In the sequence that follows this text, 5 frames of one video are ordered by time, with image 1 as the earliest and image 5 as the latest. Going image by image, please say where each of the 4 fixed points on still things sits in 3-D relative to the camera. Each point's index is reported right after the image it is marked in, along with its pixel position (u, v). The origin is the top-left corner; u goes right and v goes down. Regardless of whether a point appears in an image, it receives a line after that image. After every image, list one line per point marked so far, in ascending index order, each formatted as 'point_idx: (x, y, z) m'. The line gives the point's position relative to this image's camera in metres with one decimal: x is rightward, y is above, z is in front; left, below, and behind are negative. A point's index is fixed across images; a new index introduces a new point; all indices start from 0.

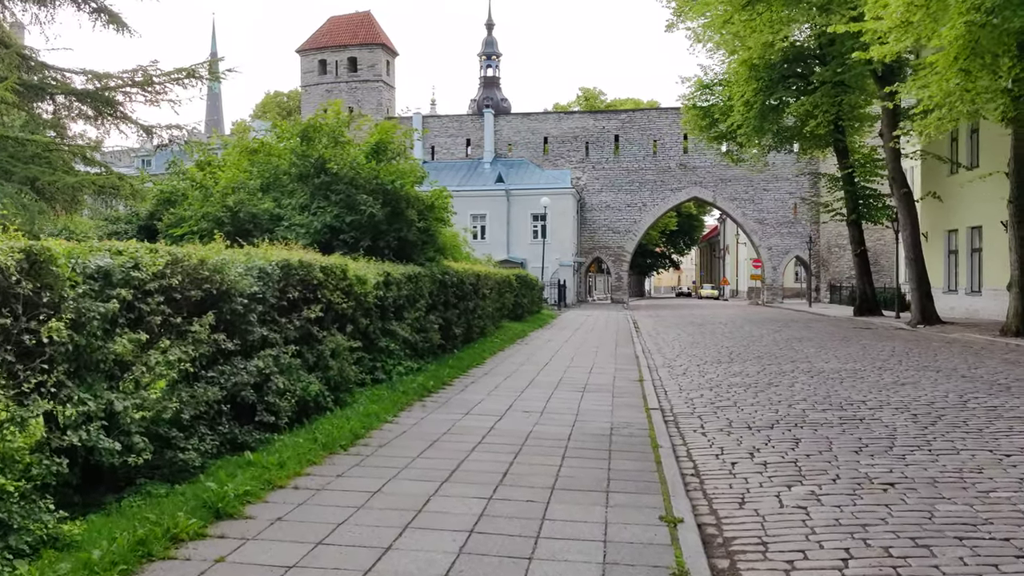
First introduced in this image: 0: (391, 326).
0: (-1.4, -0.5, +10.3) m
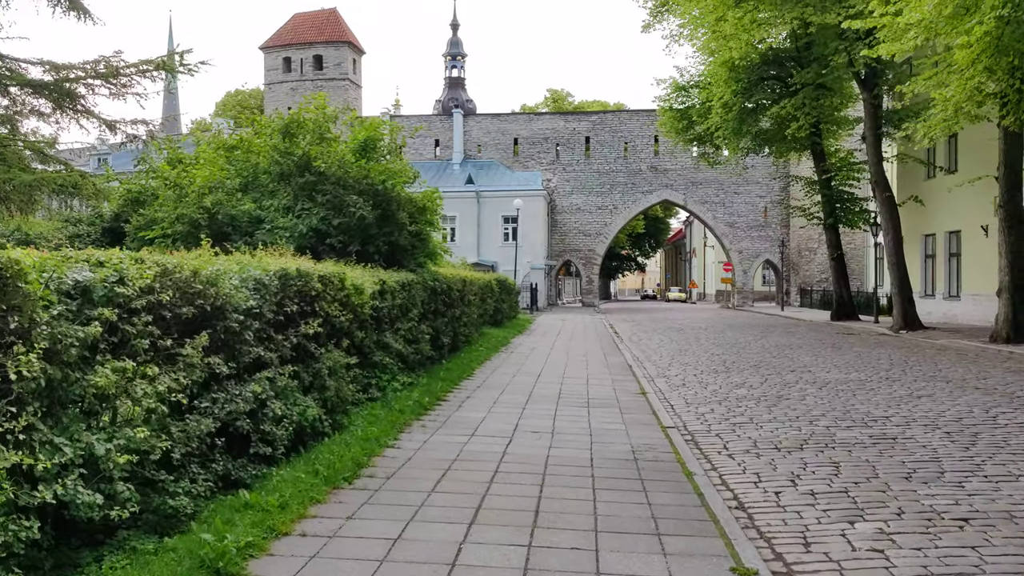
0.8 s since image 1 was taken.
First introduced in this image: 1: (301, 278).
0: (-1.4, -0.6, +9.5) m
1: (-1.6, +0.1, +6.6) m
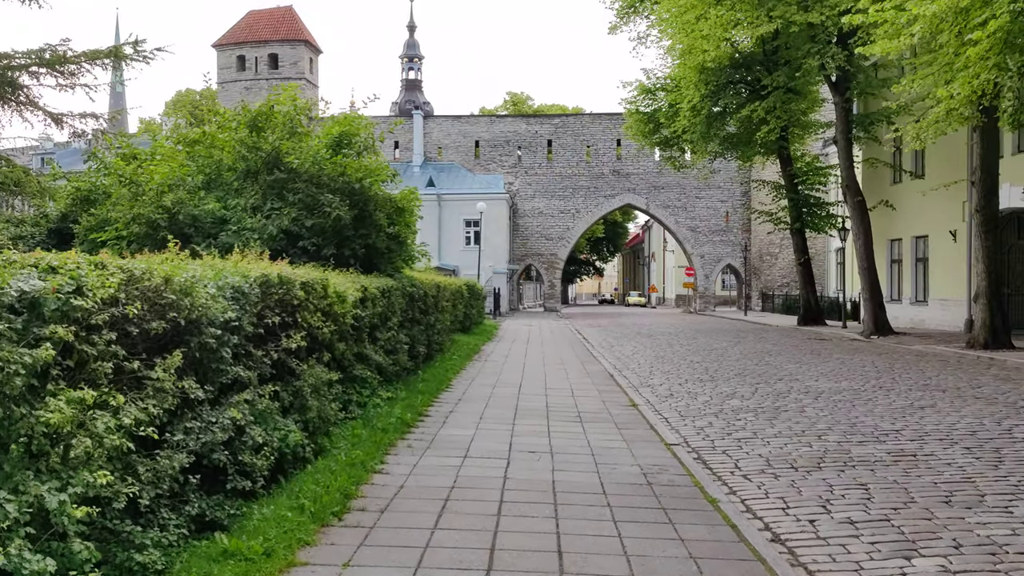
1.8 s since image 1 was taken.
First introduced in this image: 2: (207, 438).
0: (-1.5, -0.6, +8.8) m
1: (-1.5, 0.0, +5.9) m
2: (-1.6, -0.8, +4.5) m
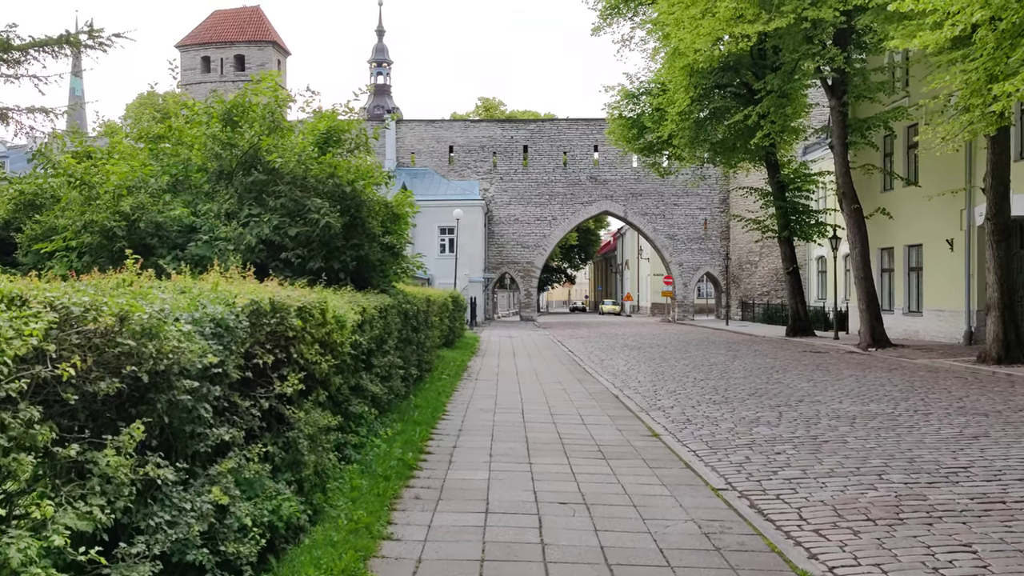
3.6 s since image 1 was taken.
0: (-1.3, -0.8, +7.5) m
1: (-1.3, -0.1, +4.6) m
2: (-1.3, -0.9, +3.3) m
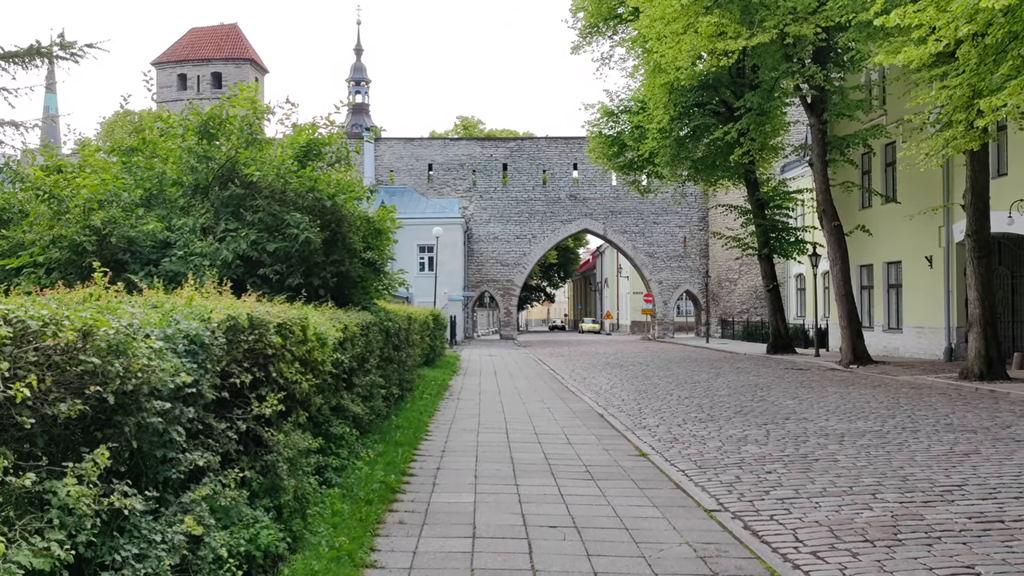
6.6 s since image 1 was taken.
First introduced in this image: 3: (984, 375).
0: (-1.4, -0.9, +7.2) m
1: (-1.3, -0.2, +4.3) m
2: (-1.3, -1.0, +3.0) m
3: (+9.5, -1.7, +17.4) m
